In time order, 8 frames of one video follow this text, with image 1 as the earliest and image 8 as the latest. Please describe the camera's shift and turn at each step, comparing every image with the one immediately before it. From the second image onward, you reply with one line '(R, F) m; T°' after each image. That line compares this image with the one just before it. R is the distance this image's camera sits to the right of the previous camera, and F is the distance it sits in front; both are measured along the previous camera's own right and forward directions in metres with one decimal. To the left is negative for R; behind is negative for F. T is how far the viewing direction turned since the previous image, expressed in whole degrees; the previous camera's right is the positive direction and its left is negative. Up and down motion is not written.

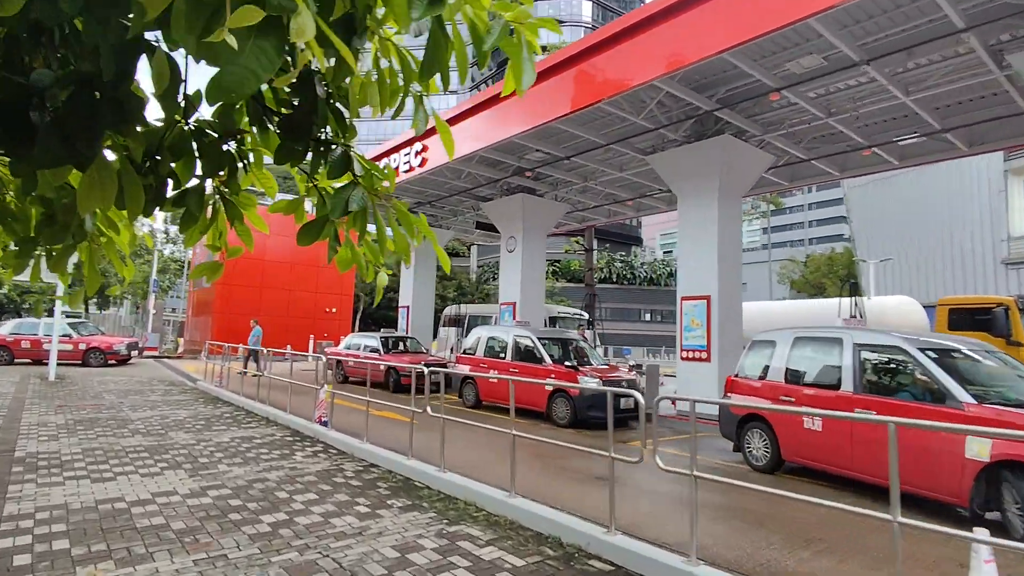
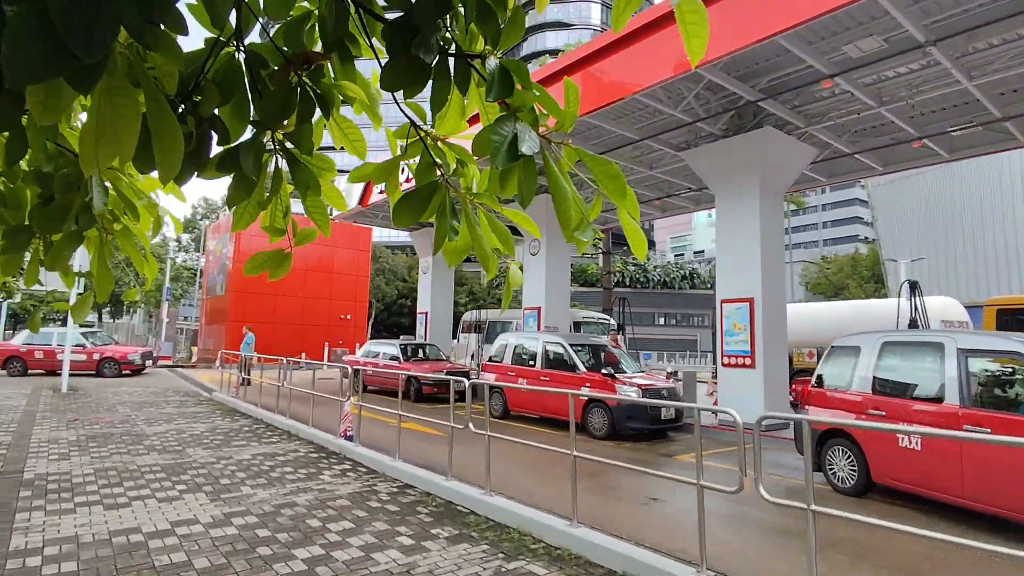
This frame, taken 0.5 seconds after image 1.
(-0.4, +0.5) m; -1°
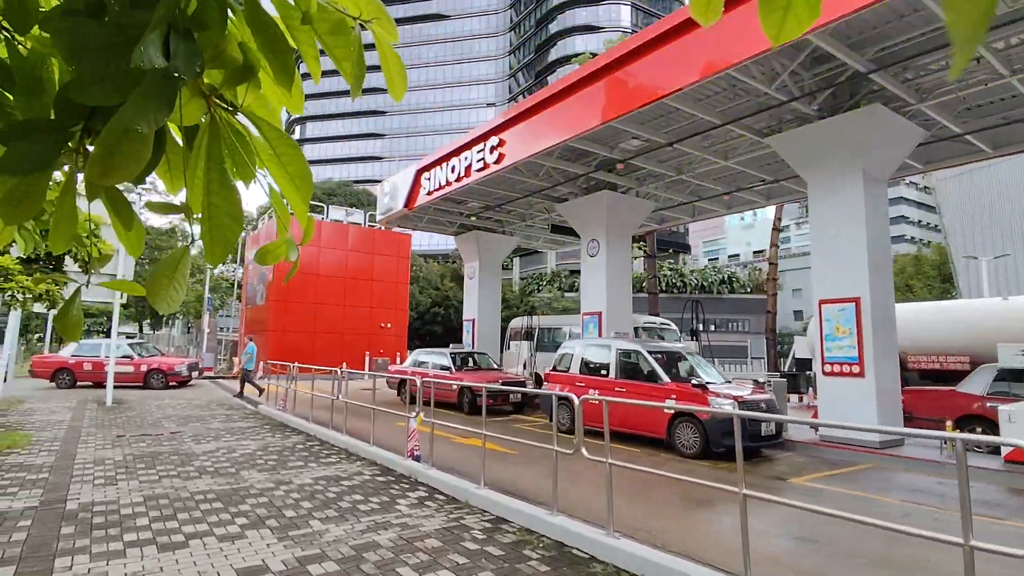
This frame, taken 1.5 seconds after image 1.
(-0.7, +0.9) m; -3°
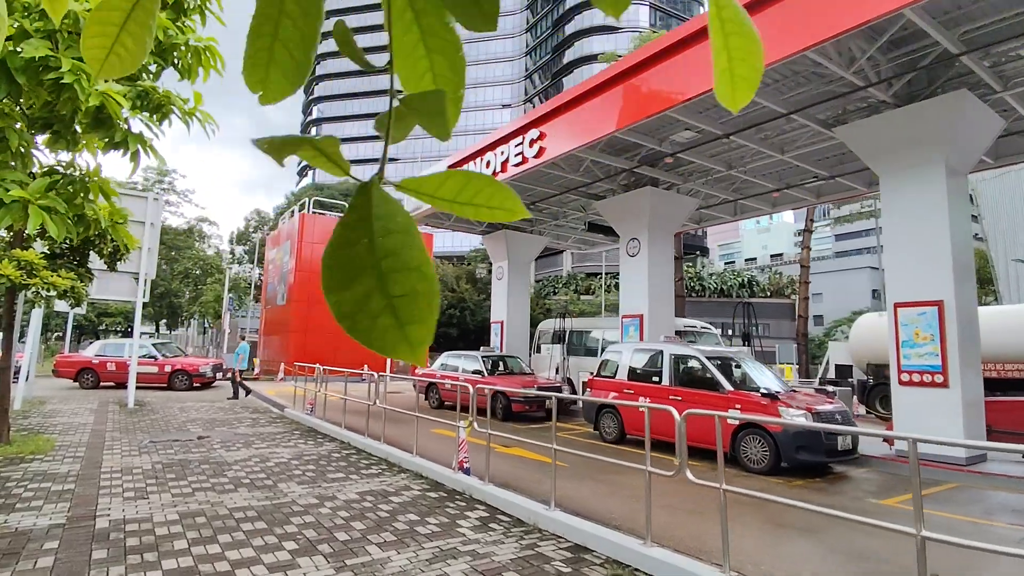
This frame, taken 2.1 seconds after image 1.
(-0.6, +0.6) m; -1°
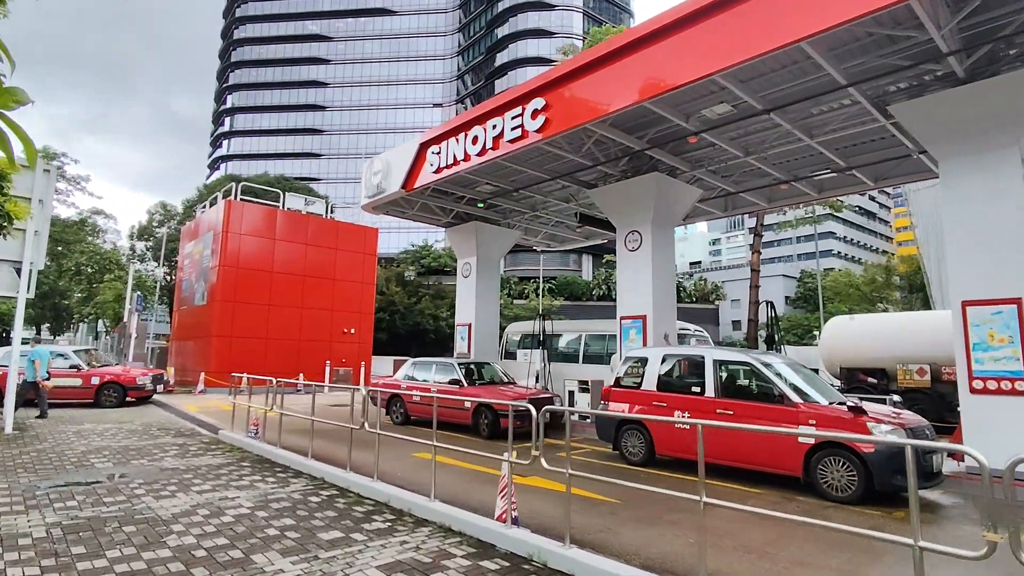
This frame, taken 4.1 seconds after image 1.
(-1.3, +1.8) m; +8°
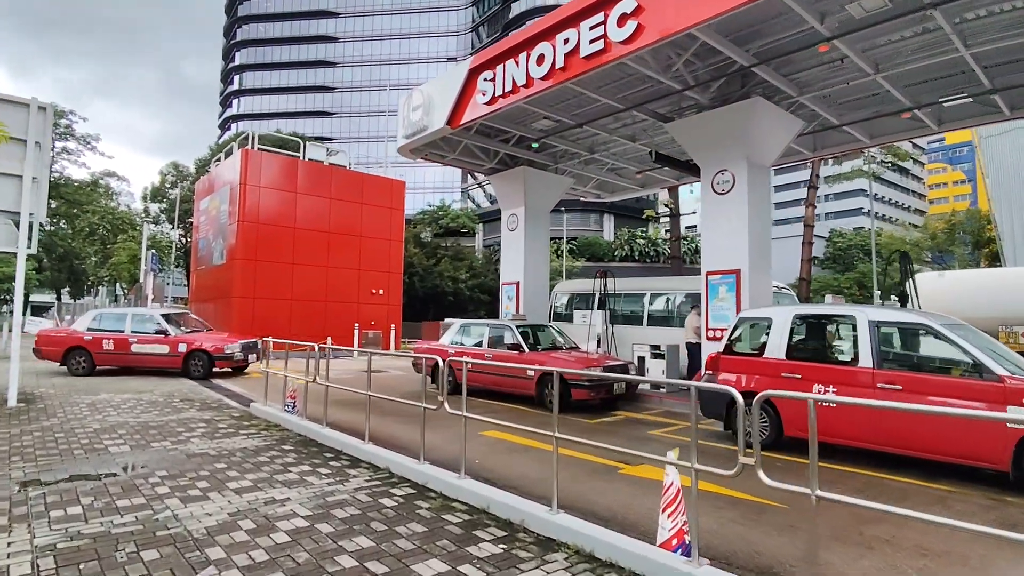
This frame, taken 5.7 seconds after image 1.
(-1.0, +1.6) m; -1°
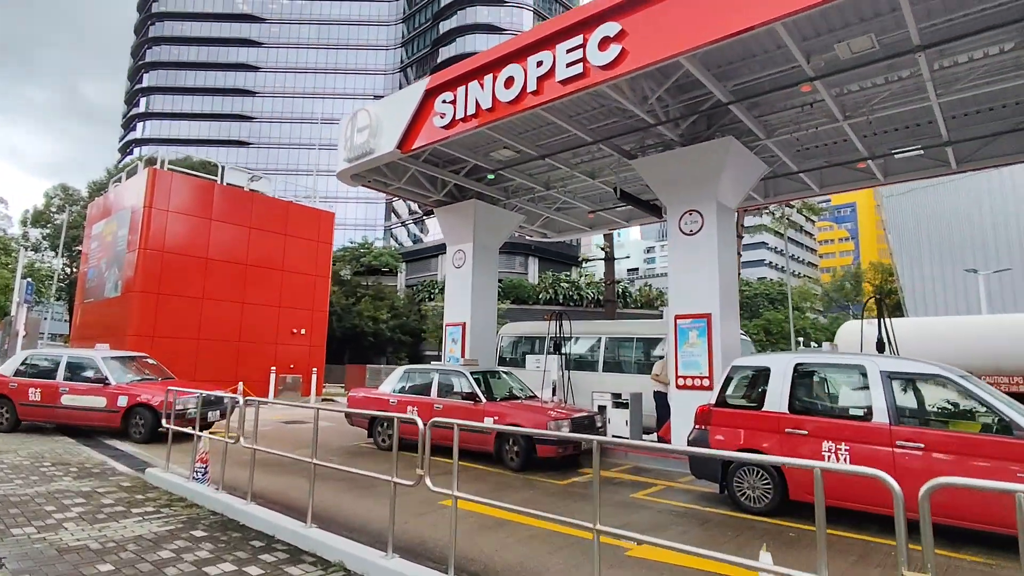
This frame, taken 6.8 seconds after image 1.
(-0.6, +1.1) m; +8°
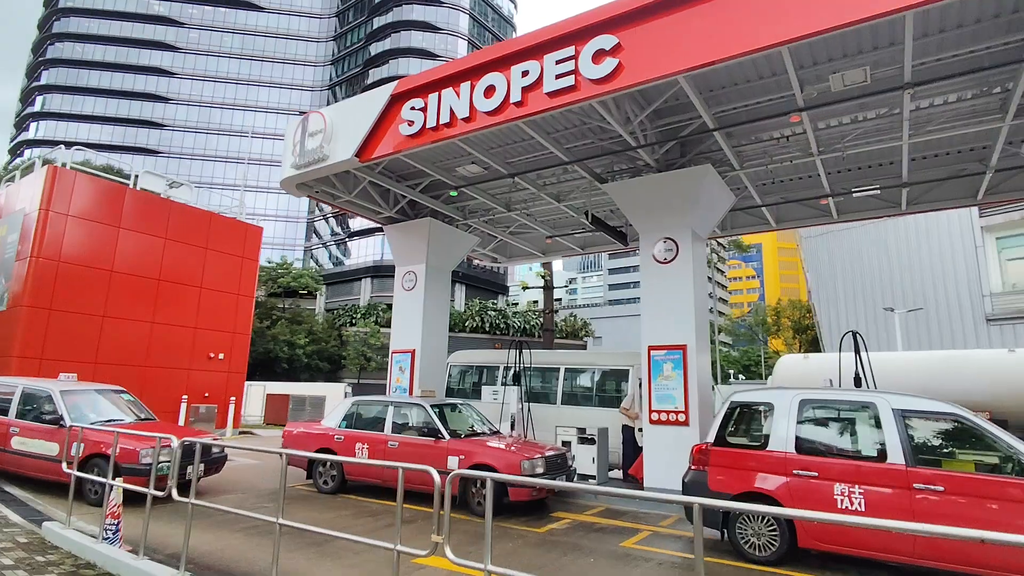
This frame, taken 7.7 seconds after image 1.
(-0.7, +0.8) m; +8°
